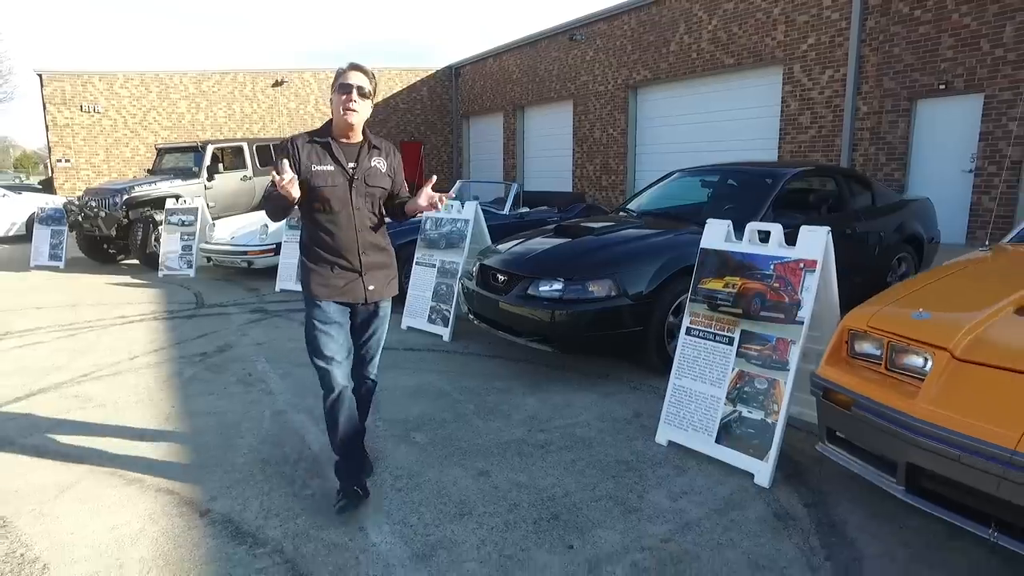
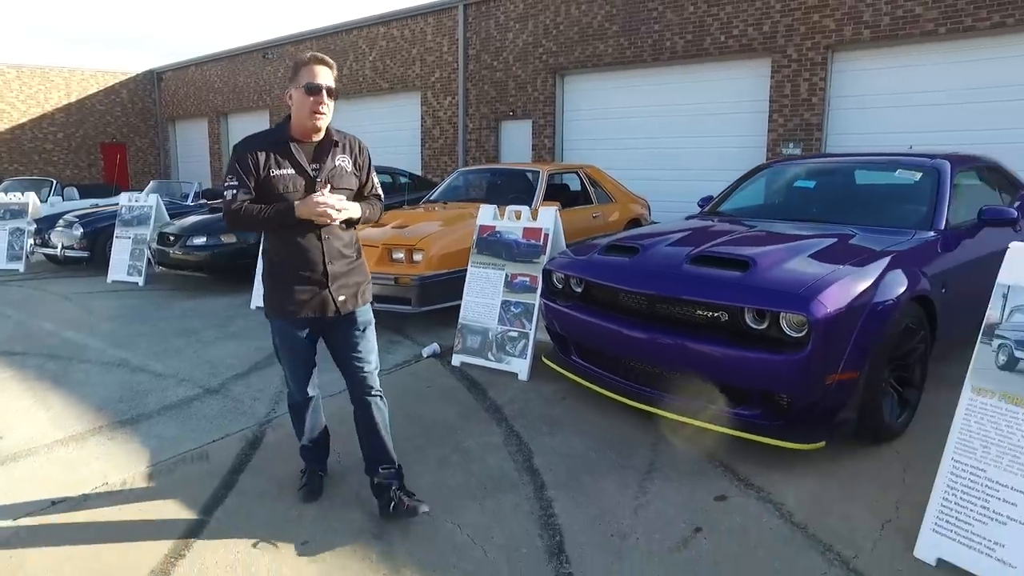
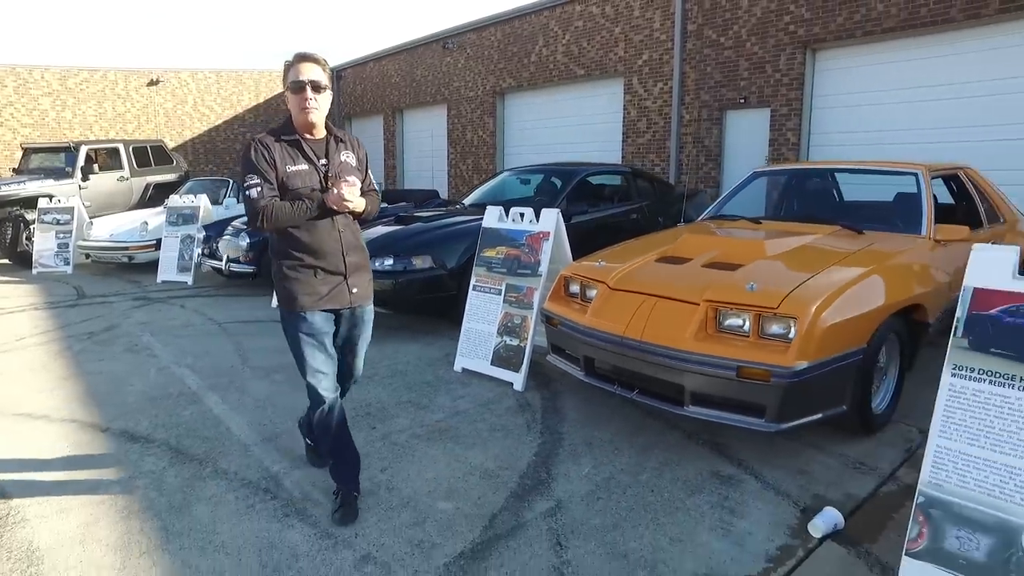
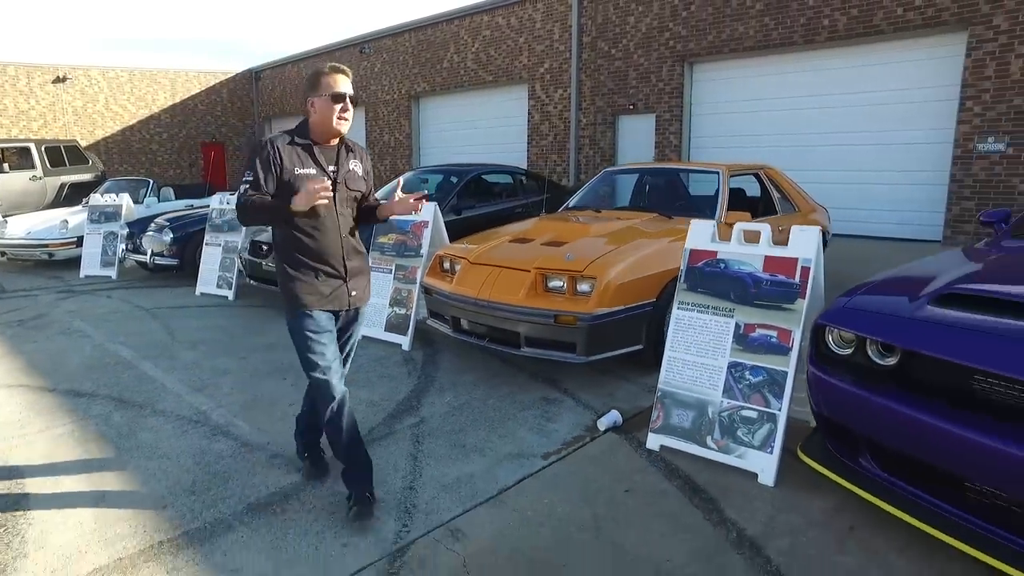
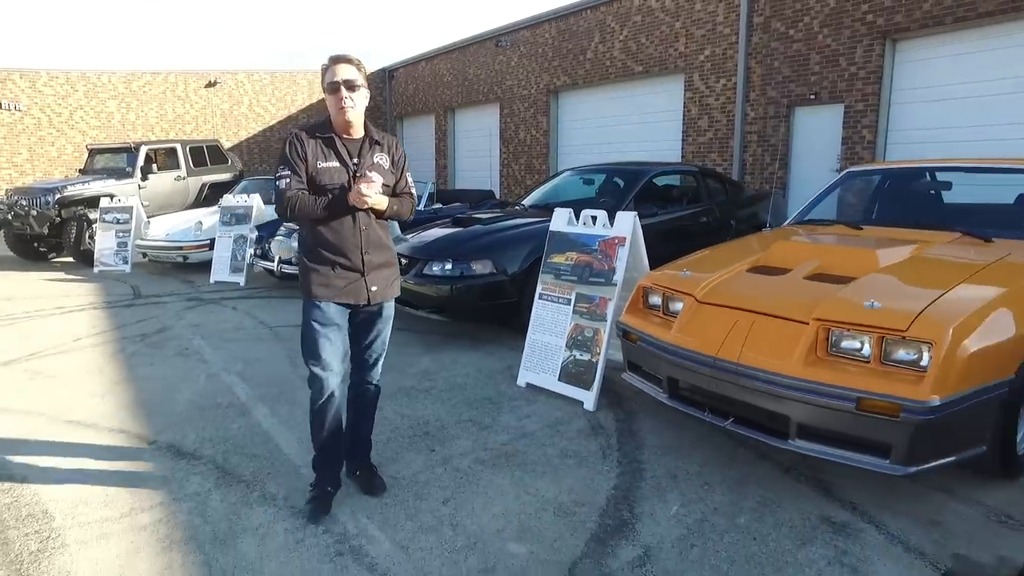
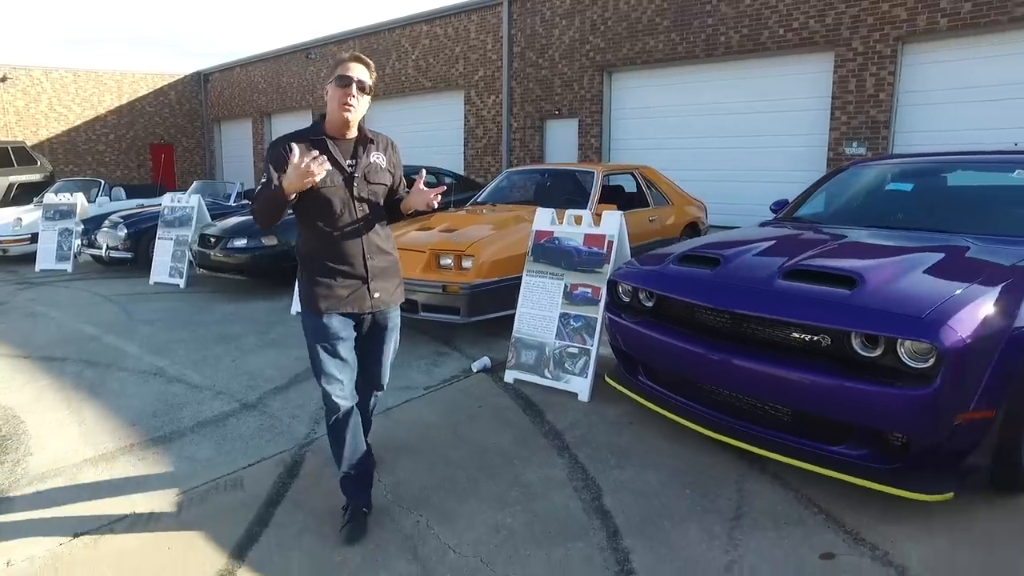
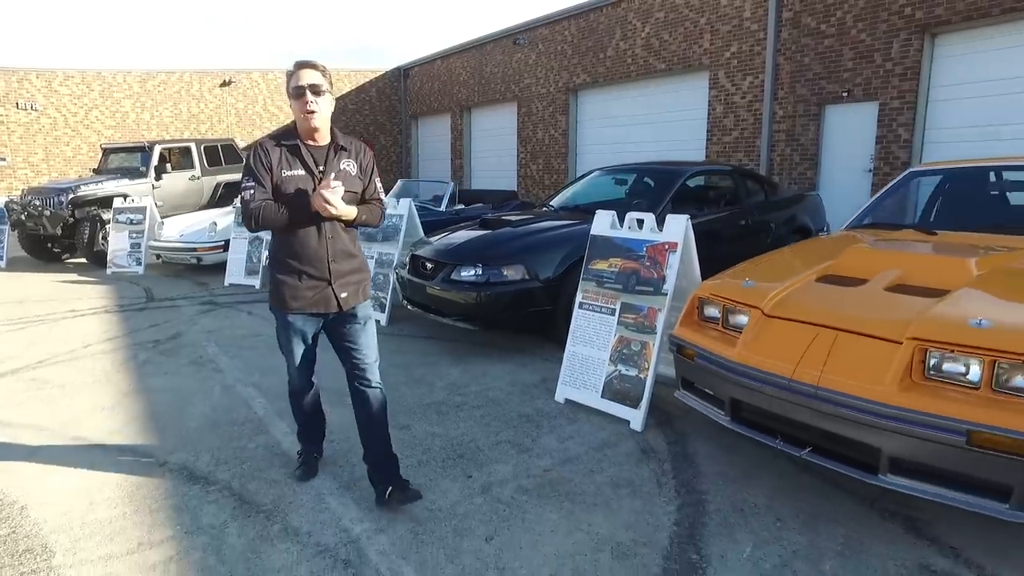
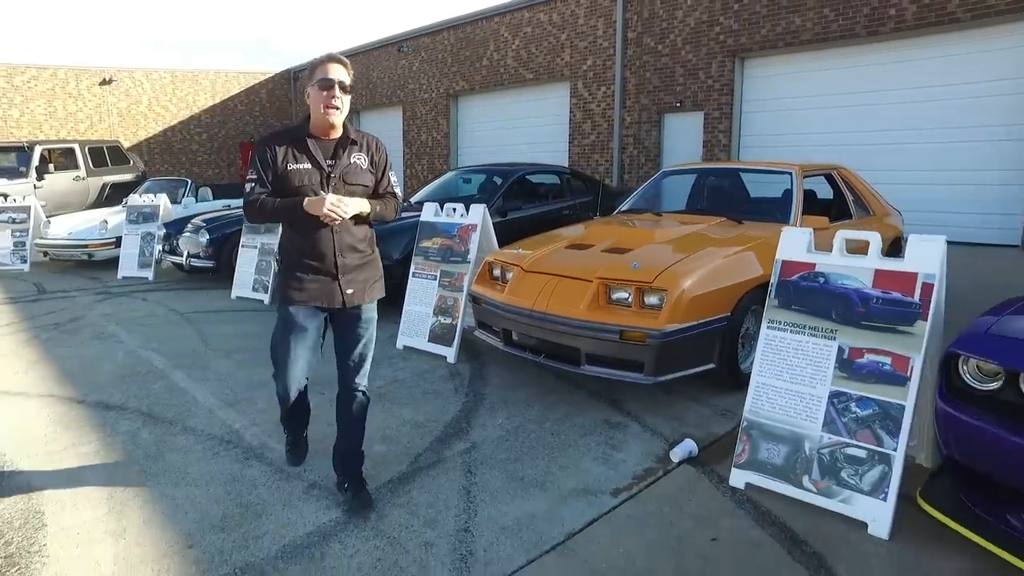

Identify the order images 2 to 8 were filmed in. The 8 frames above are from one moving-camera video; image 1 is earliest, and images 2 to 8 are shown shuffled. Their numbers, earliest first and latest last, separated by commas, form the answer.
7, 5, 3, 8, 4, 6, 2
